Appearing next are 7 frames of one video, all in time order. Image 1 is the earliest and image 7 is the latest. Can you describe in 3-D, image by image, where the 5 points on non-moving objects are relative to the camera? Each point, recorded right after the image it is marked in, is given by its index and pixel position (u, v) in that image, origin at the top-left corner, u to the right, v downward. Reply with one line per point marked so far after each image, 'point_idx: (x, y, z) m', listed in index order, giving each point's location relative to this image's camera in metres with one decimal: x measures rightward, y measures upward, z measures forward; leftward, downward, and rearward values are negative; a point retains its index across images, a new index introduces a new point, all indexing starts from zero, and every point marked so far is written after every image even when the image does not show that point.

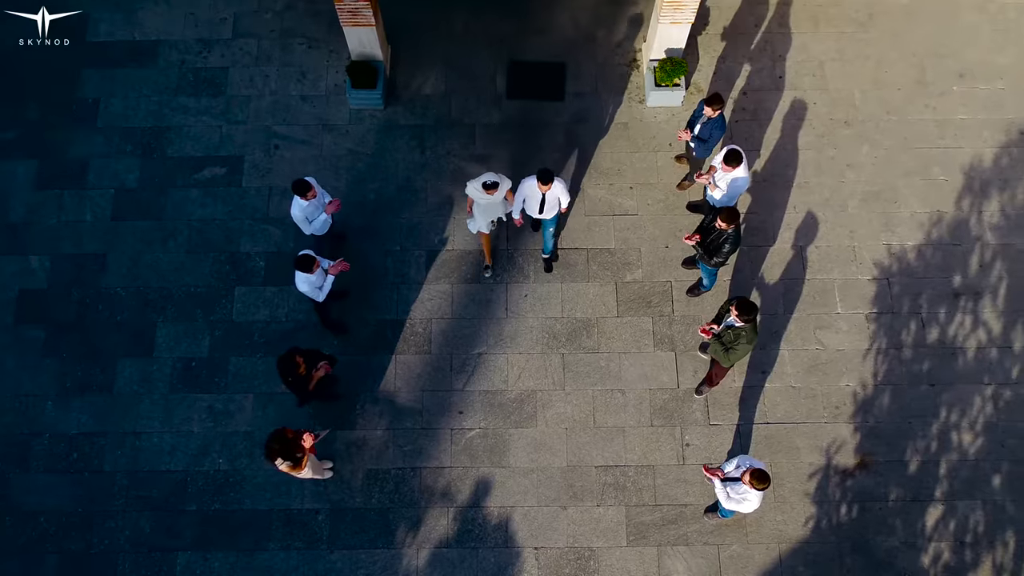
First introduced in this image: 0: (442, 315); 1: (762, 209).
0: (-0.5, -0.2, +8.2) m
1: (+1.9, +0.6, +8.6) m
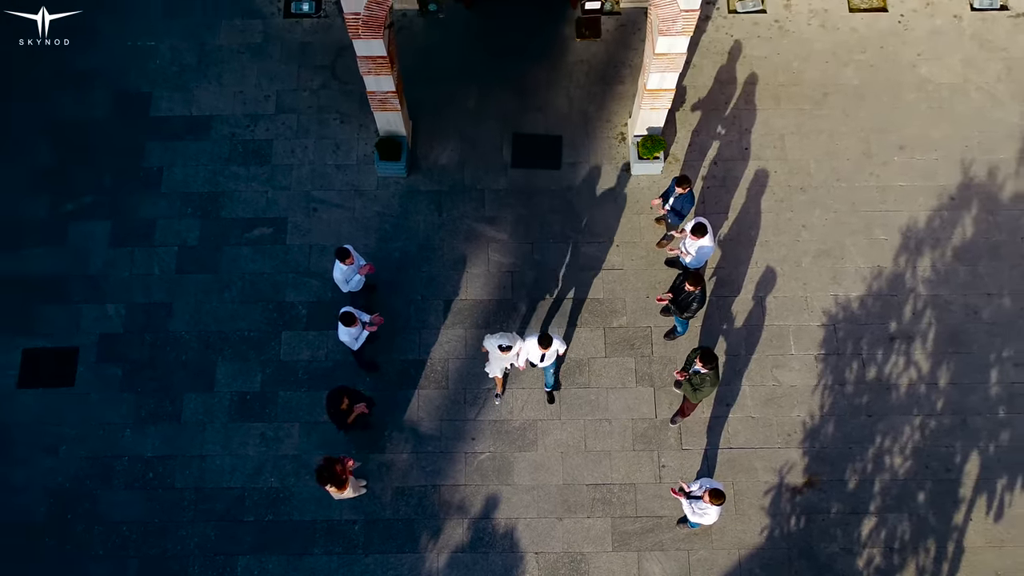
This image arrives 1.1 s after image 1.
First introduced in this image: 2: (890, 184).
0: (-0.5, -0.6, +9.7) m
1: (+2.0, +0.2, +10.1) m
2: (+3.5, +1.0, +10.4) m
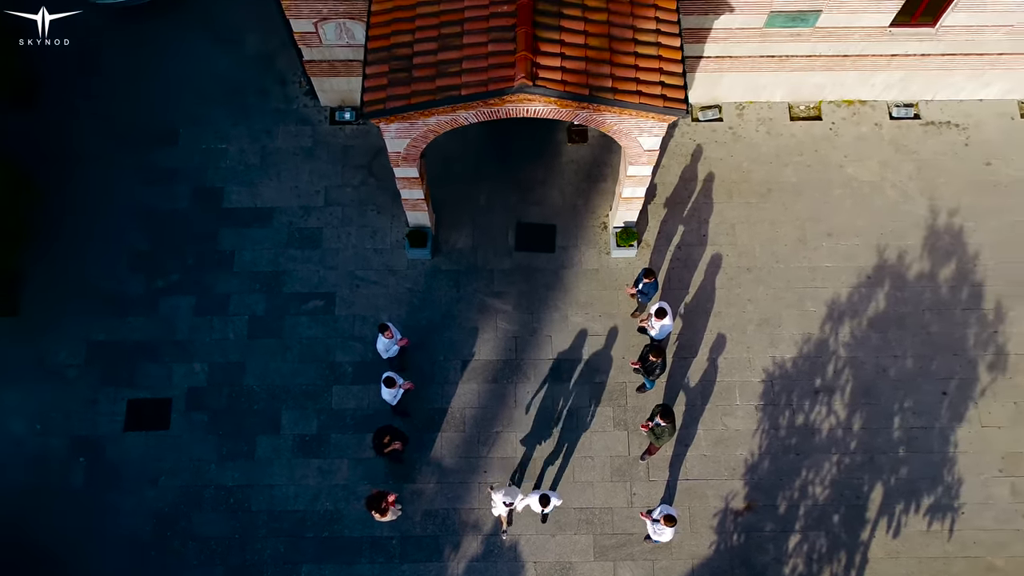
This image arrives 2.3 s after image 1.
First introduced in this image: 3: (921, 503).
0: (-0.4, -1.3, +12.2) m
1: (+2.0, -0.5, +12.6) m
2: (+3.6, +0.3, +12.9) m
3: (+4.3, -2.2, +11.7) m
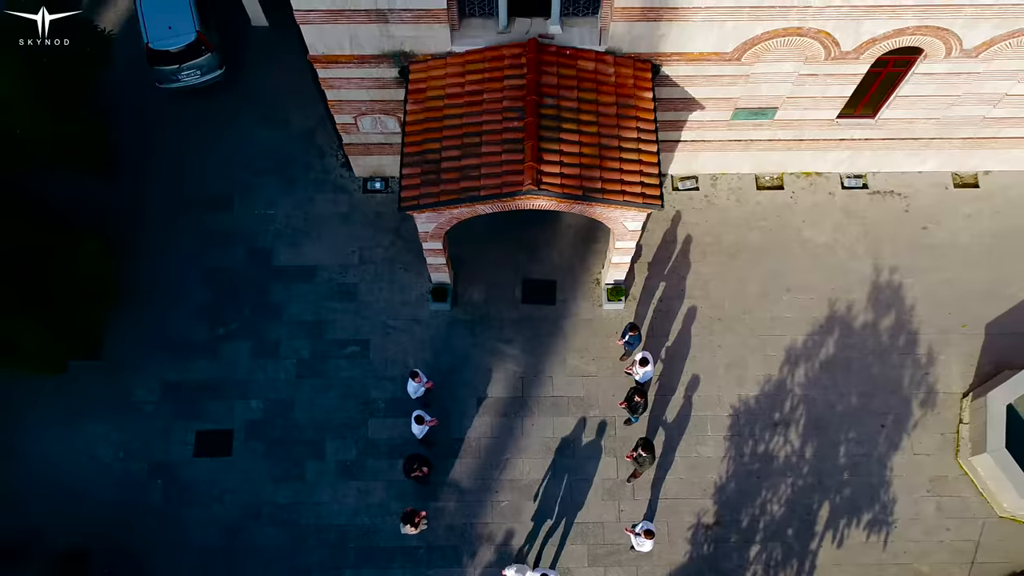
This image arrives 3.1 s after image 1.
0: (-0.3, -1.9, +14.6) m
1: (+2.1, -1.1, +14.9) m
2: (+3.7, -0.4, +15.3) m
3: (+4.4, -2.9, +14.0) m
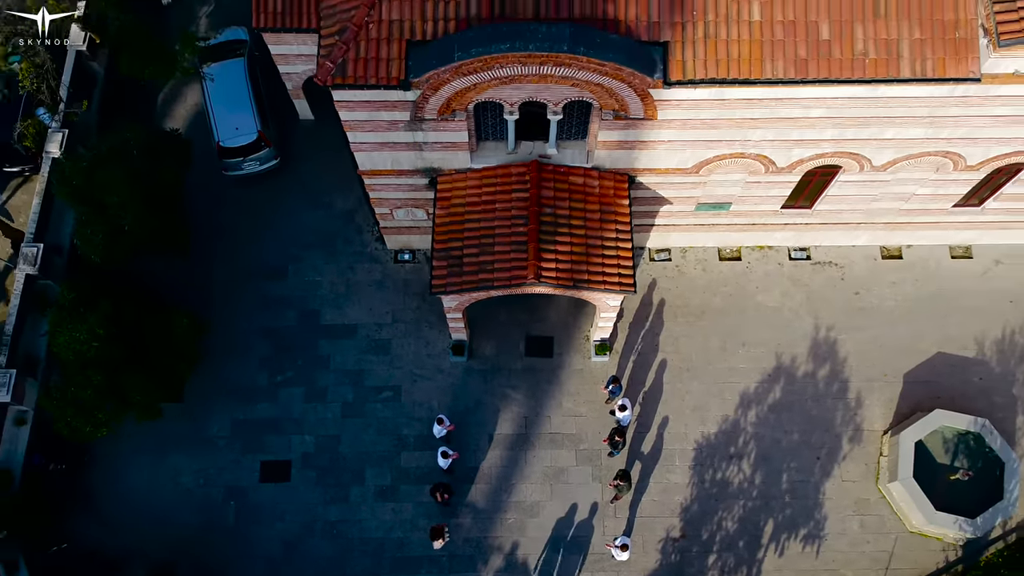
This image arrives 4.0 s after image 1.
0: (-0.3, -2.9, +18.0) m
1: (+2.2, -2.1, +18.4) m
2: (+3.8, -1.3, +18.7) m
3: (+4.5, -3.8, +17.5) m
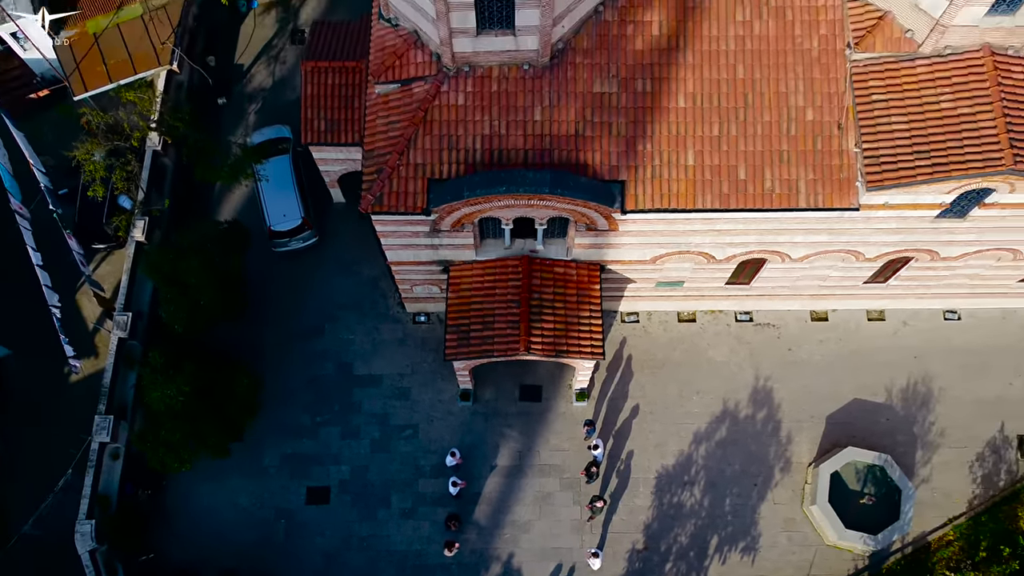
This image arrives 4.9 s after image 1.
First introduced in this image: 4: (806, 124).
0: (-0.3, -4.1, +22.3) m
1: (+2.1, -3.3, +22.7) m
2: (+3.7, -2.5, +23.0) m
3: (+4.4, -5.0, +21.8) m
4: (+4.6, +2.6, +17.5) m
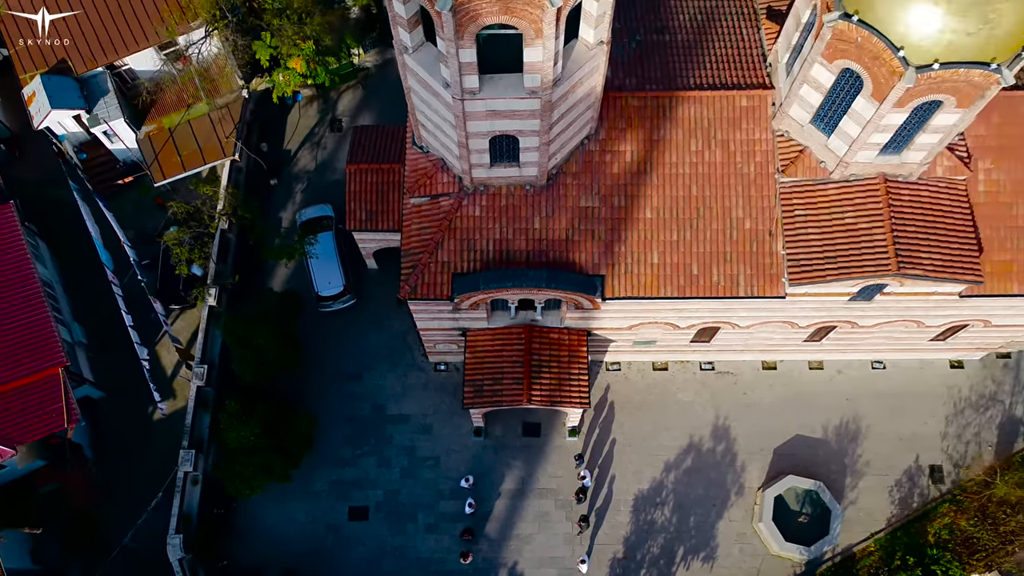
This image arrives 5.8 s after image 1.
0: (-0.2, -5.5, +27.4) m
1: (+2.2, -4.7, +27.8) m
2: (+3.8, -3.9, +28.1) m
3: (+4.5, -6.4, +26.9) m
4: (+4.7, +1.2, +22.6) m
